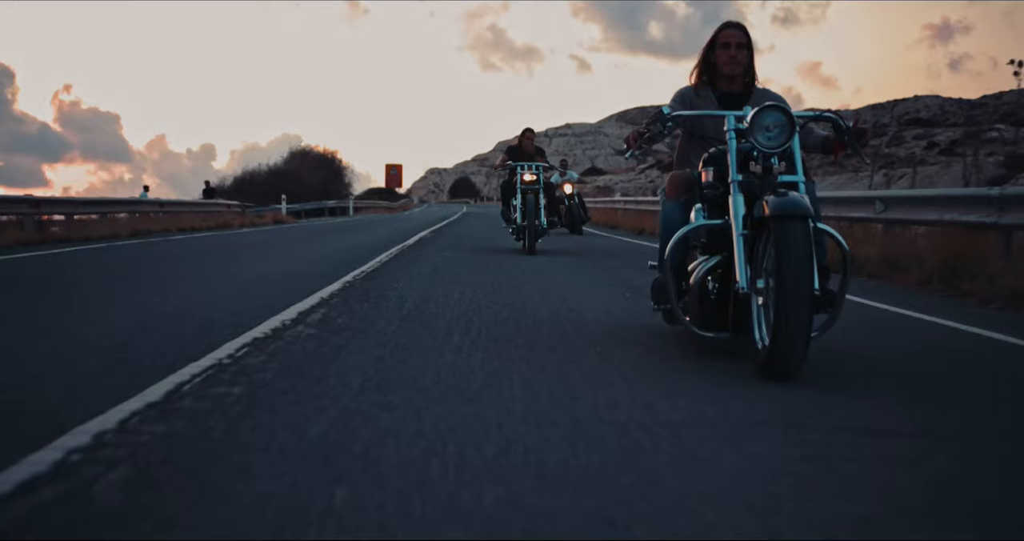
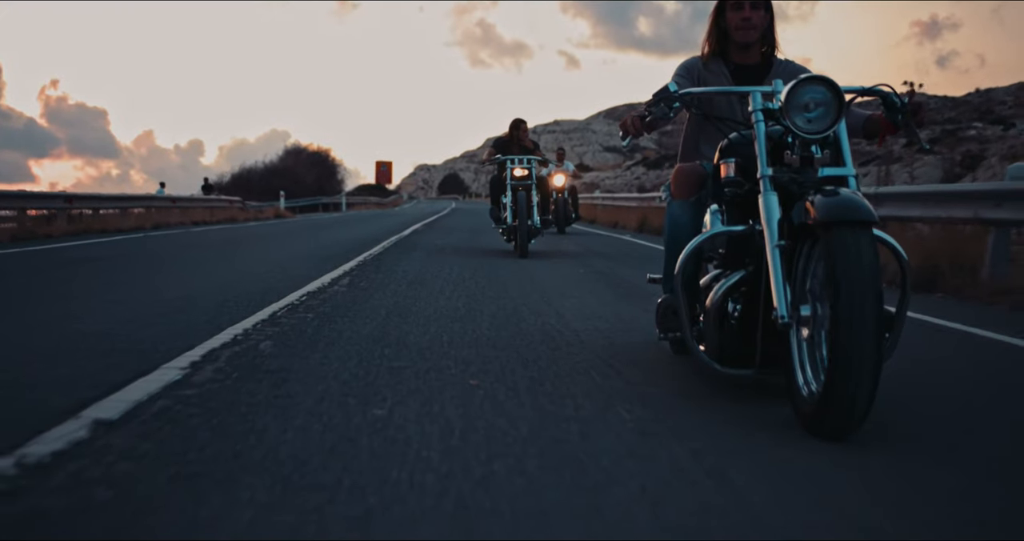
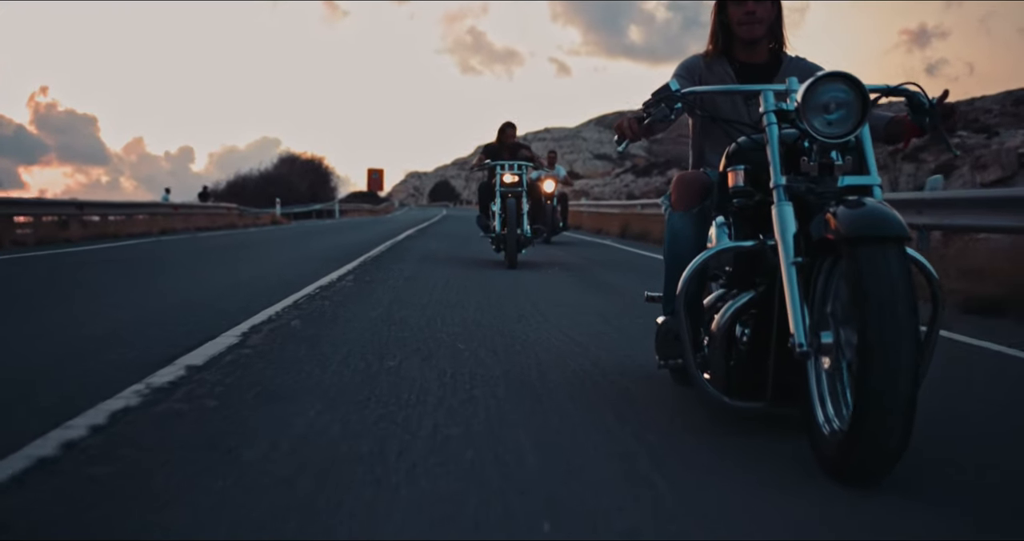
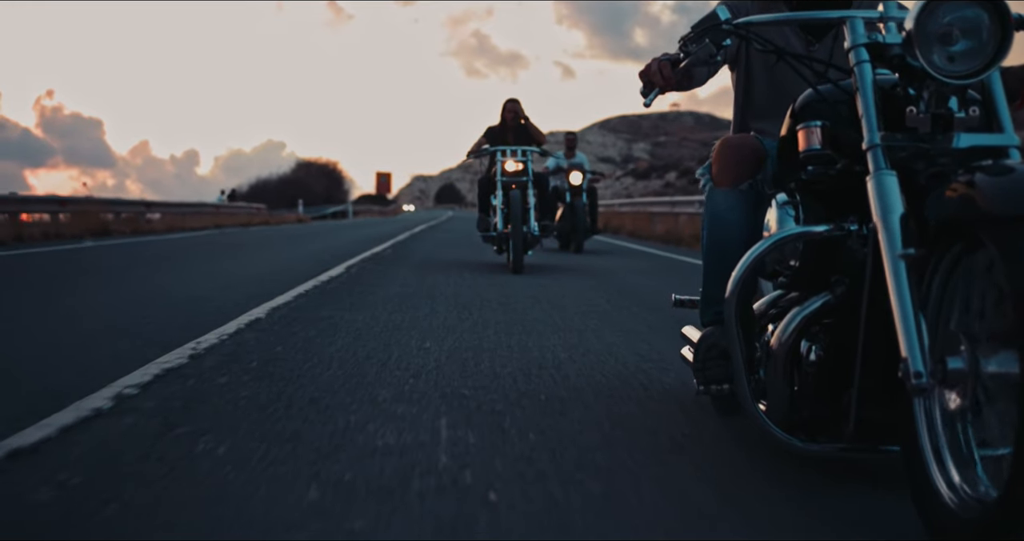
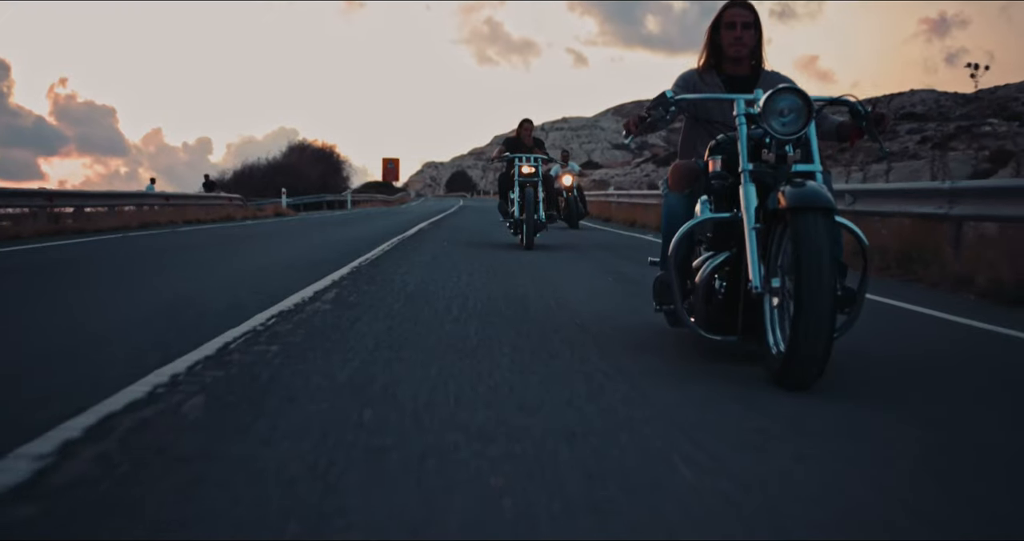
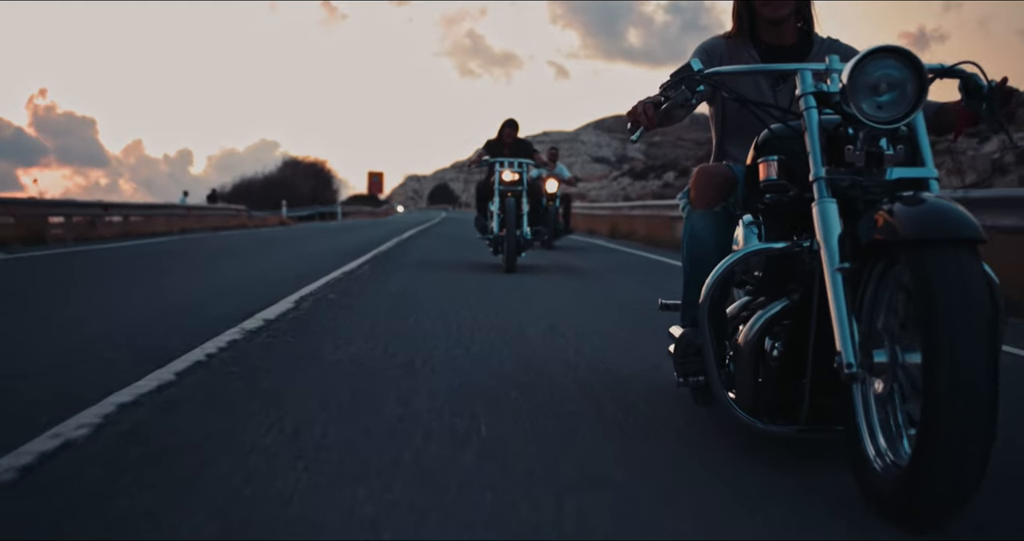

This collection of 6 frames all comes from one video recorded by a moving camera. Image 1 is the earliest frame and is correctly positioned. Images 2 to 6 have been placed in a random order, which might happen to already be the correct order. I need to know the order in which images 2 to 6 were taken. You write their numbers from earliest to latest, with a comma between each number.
5, 2, 3, 6, 4
